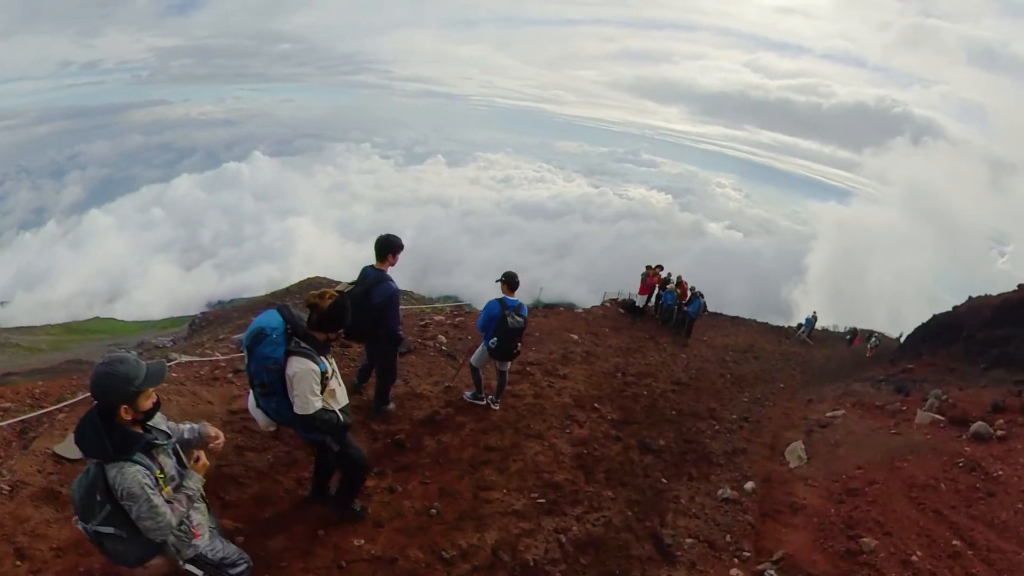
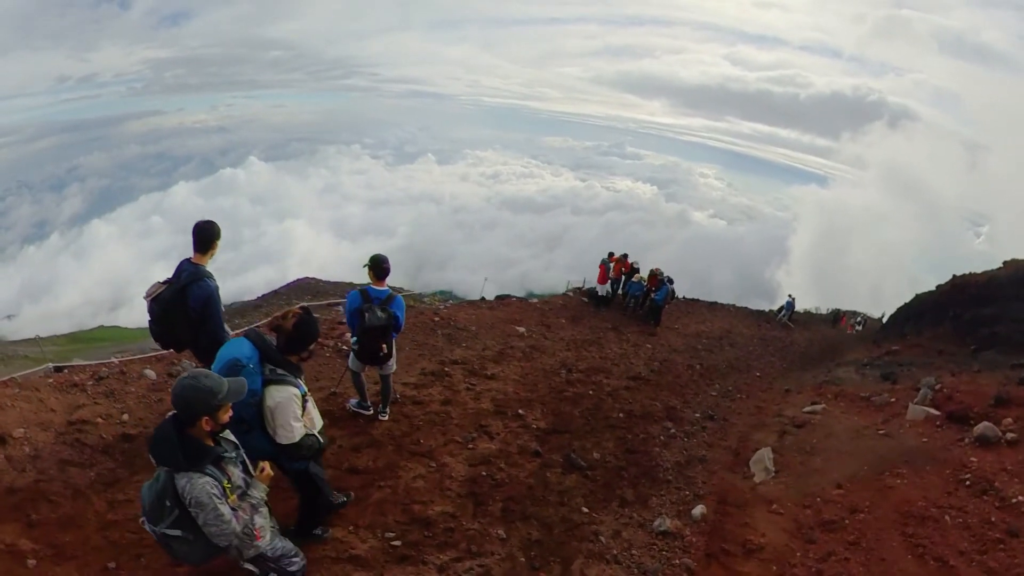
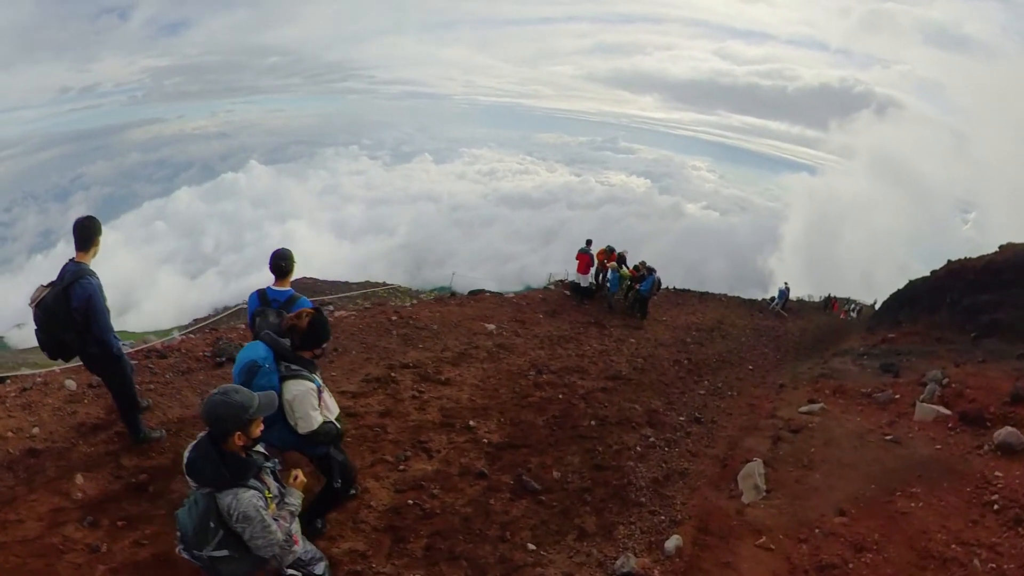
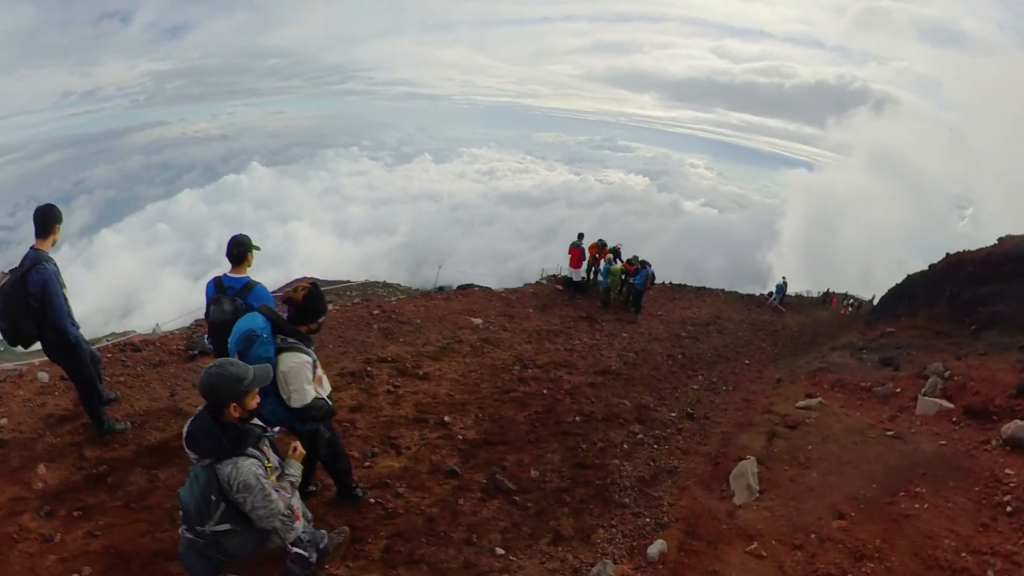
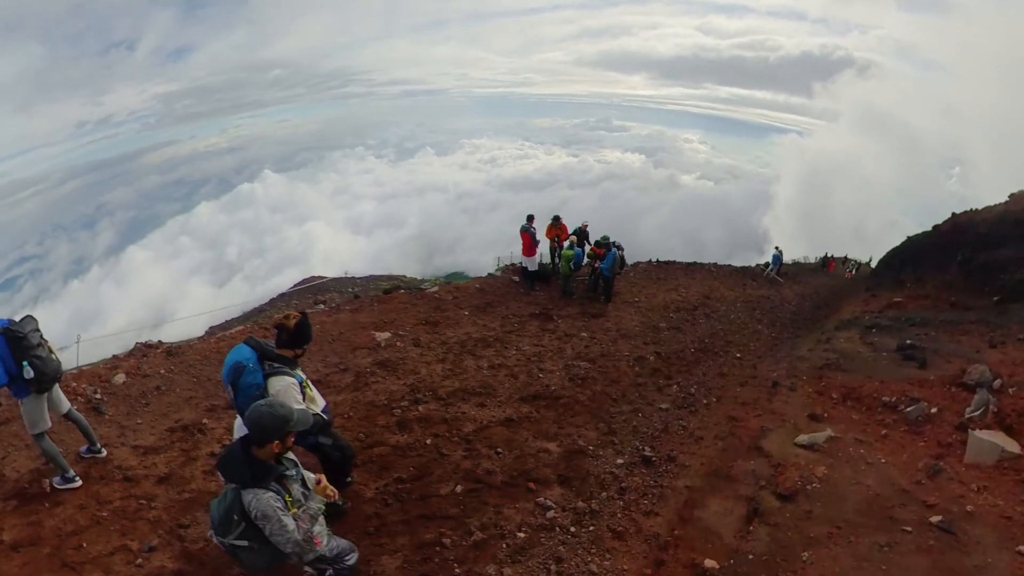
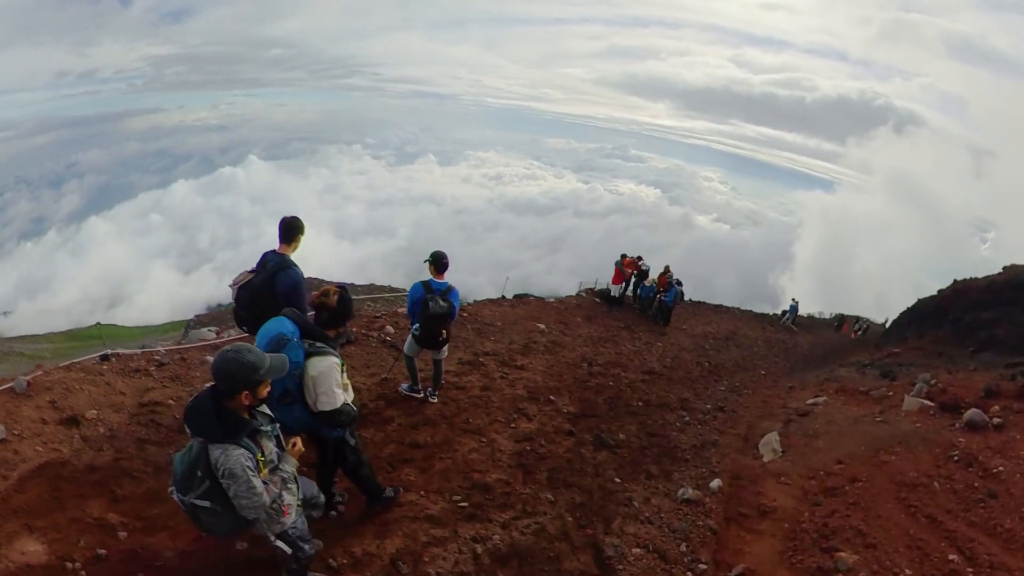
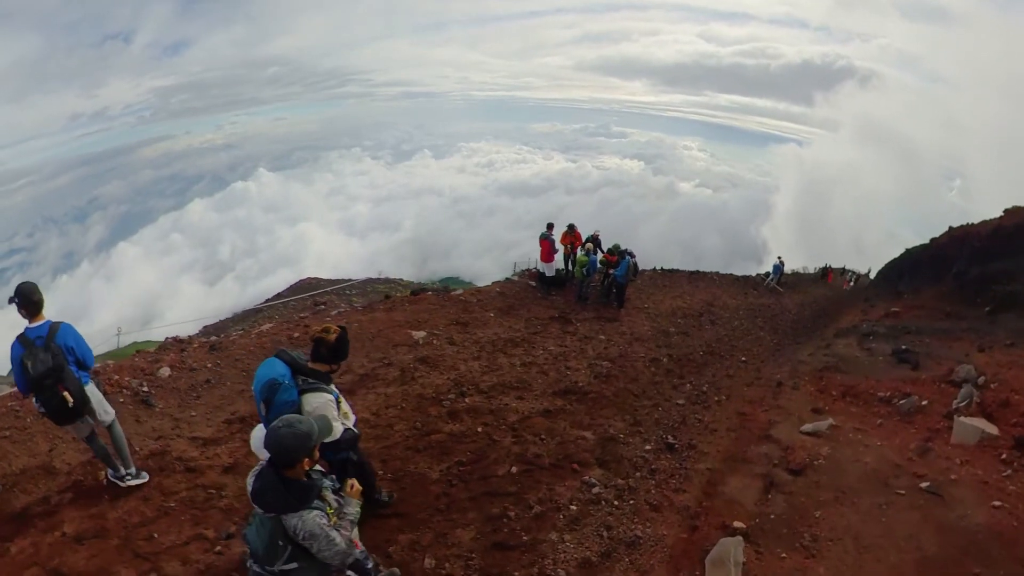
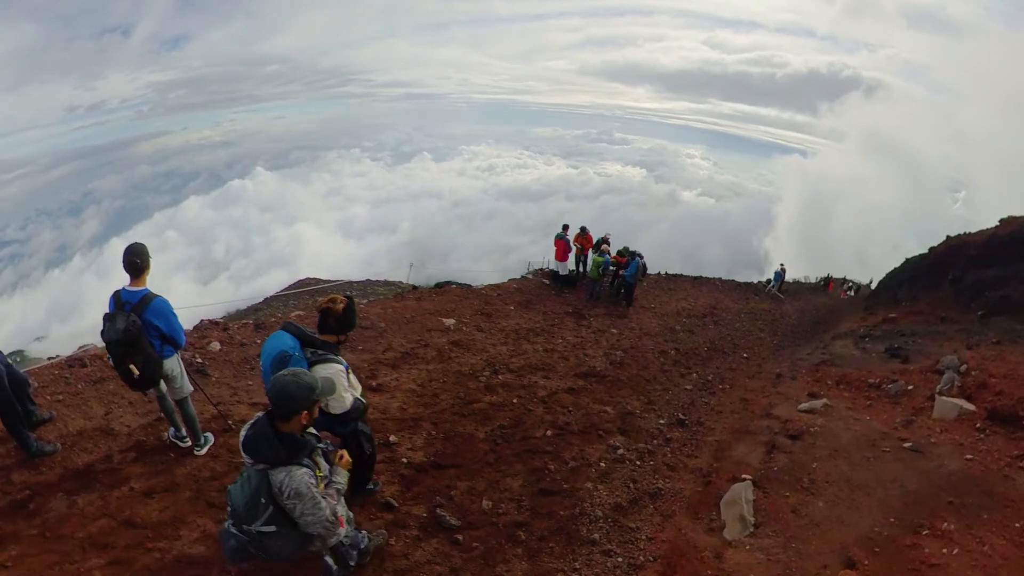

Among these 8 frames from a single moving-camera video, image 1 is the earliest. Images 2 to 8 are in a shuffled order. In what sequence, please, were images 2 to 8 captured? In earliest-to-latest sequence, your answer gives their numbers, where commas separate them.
6, 2, 3, 4, 8, 7, 5
